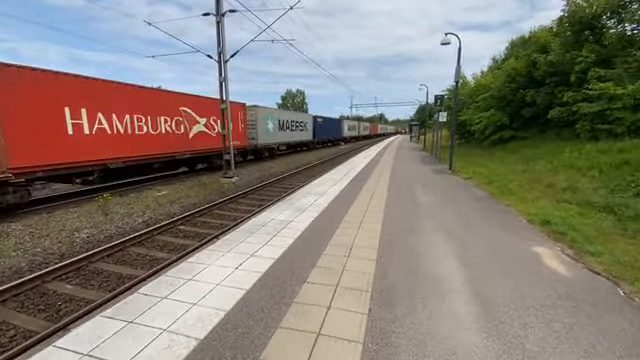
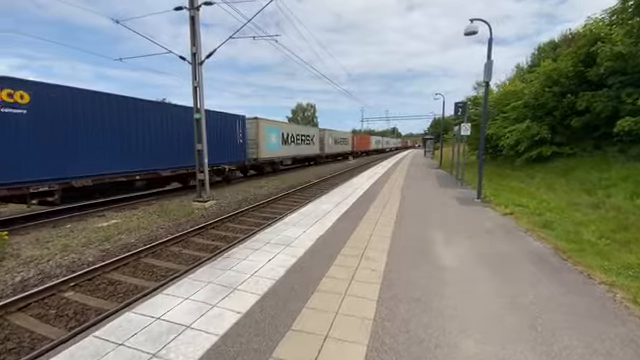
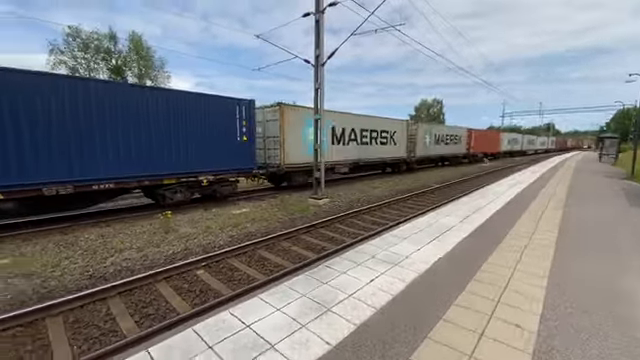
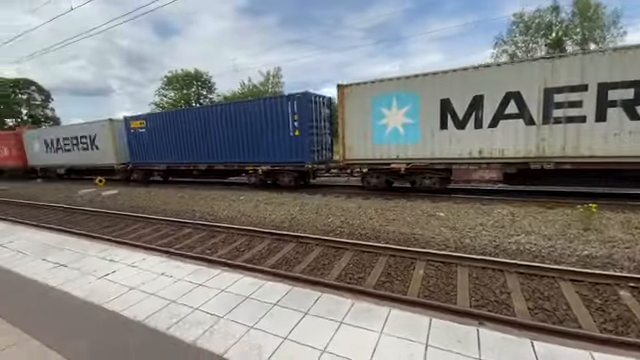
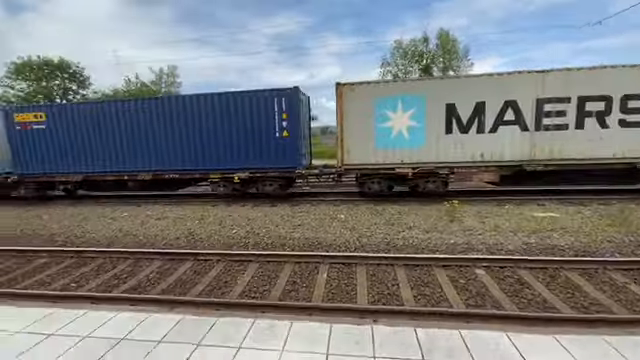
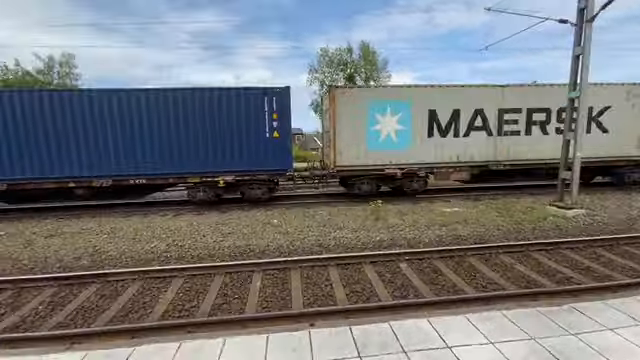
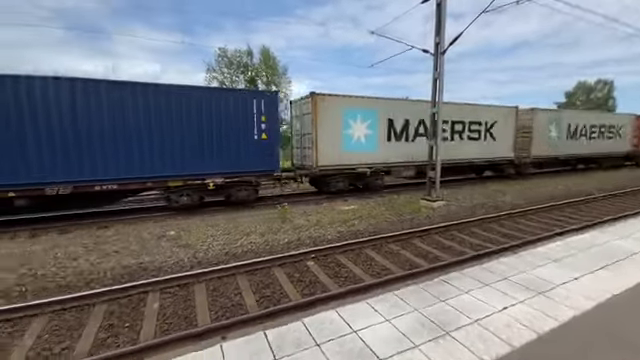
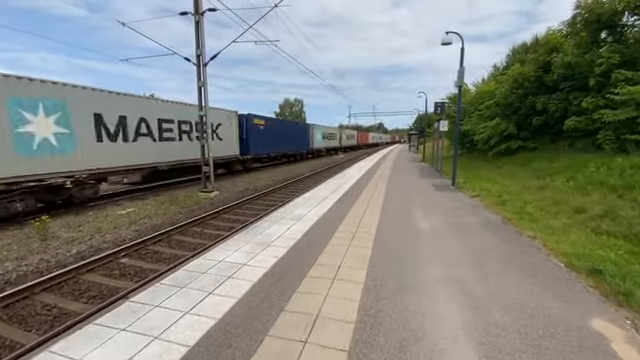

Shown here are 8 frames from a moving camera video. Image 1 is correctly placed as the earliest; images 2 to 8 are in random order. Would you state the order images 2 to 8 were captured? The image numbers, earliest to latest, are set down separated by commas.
8, 2, 3, 7, 6, 5, 4
